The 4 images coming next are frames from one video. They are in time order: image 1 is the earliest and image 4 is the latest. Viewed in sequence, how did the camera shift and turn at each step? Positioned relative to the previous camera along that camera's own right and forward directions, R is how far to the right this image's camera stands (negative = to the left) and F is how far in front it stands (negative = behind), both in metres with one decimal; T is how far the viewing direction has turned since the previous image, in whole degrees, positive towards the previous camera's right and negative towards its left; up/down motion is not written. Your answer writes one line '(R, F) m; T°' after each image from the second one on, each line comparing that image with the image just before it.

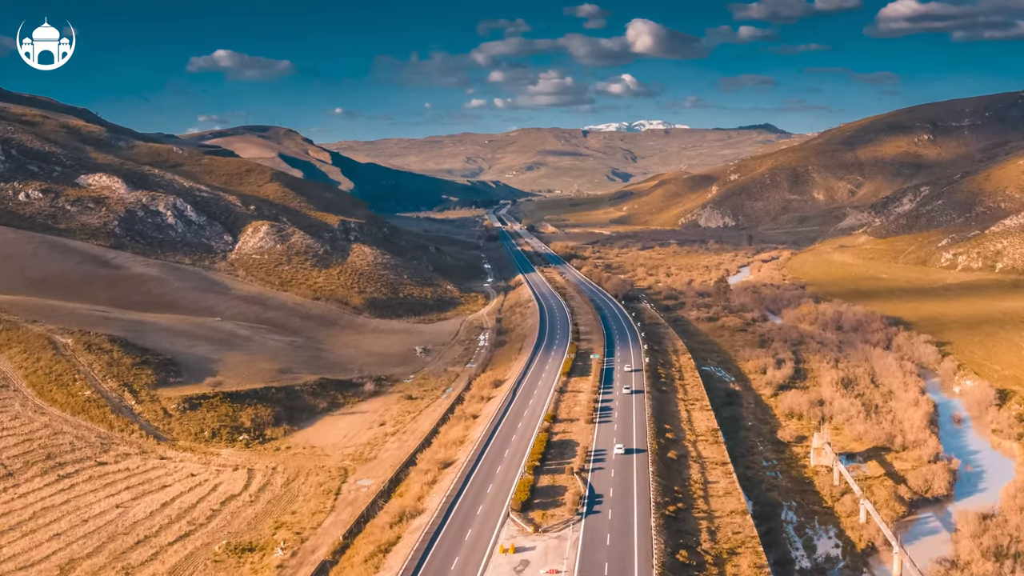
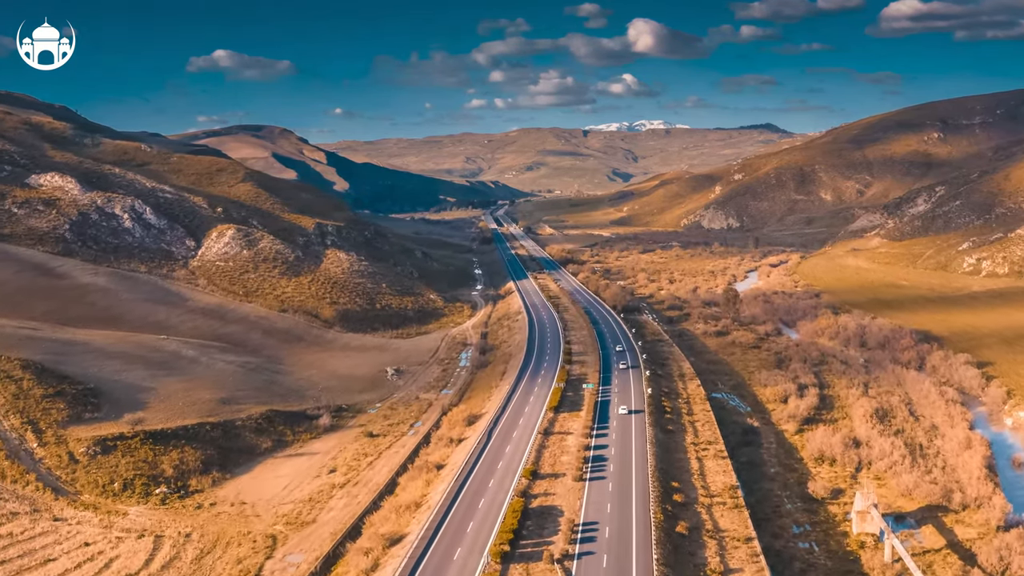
(+1.8, +7.8) m; 0°
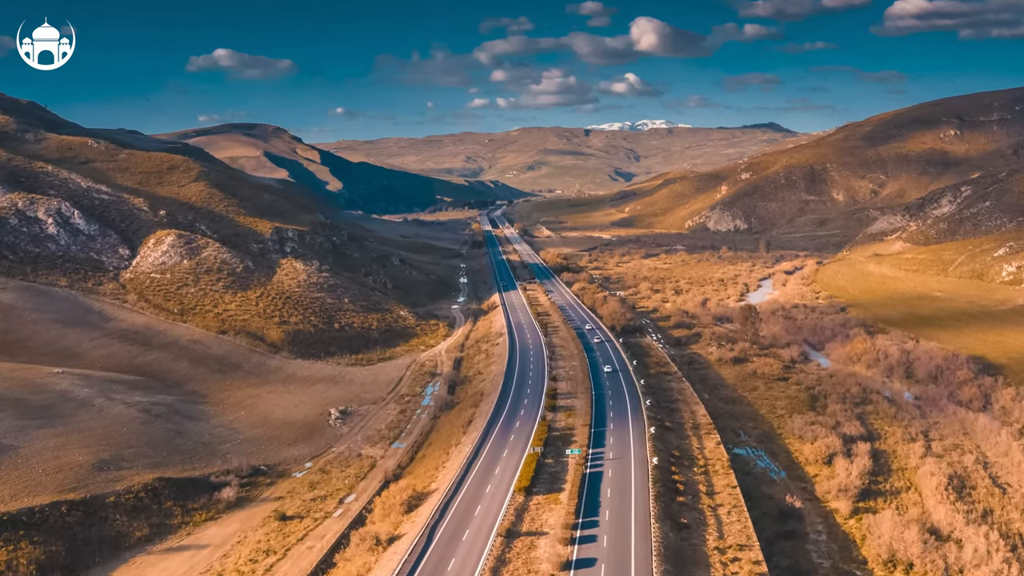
(+2.6, +11.1) m; 0°
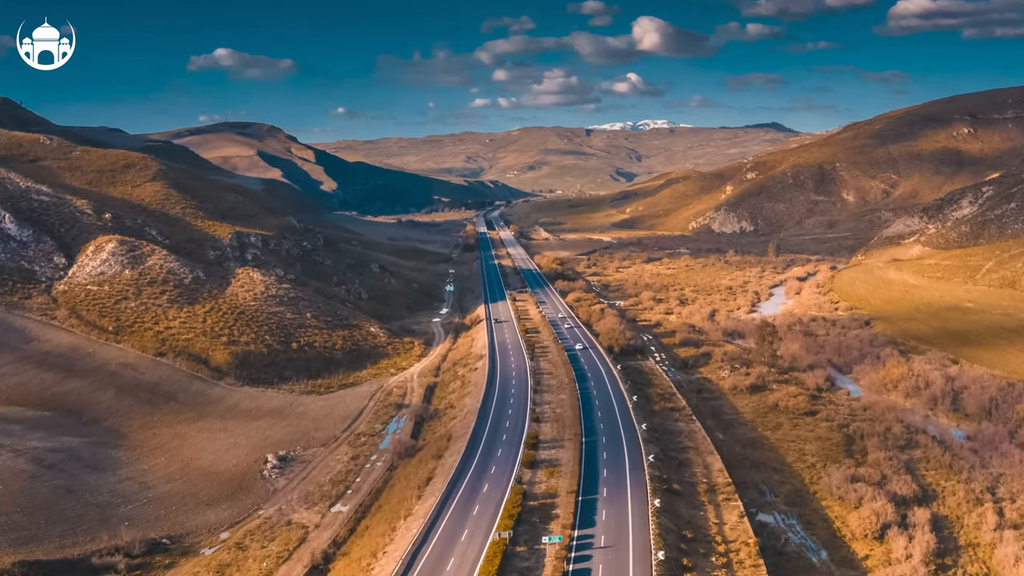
(+2.0, +8.2) m; 0°
